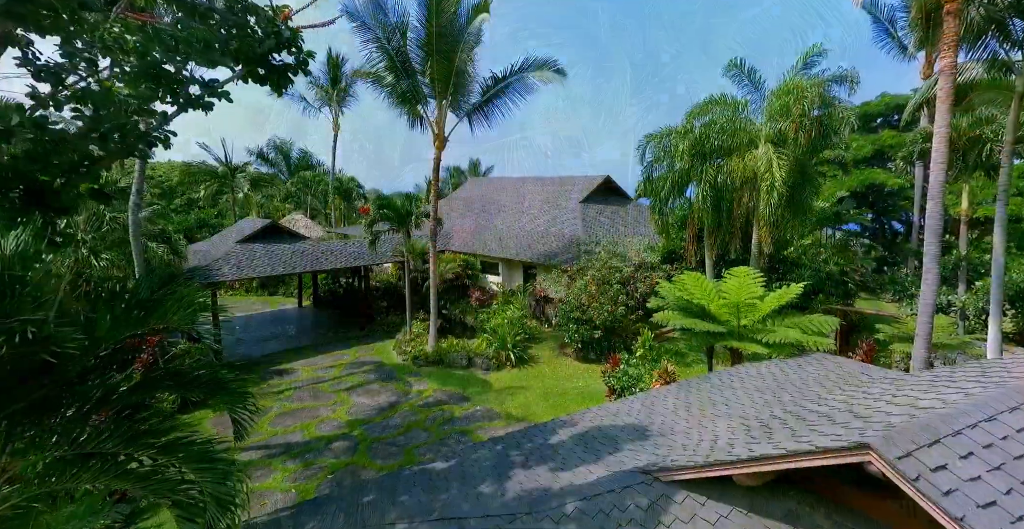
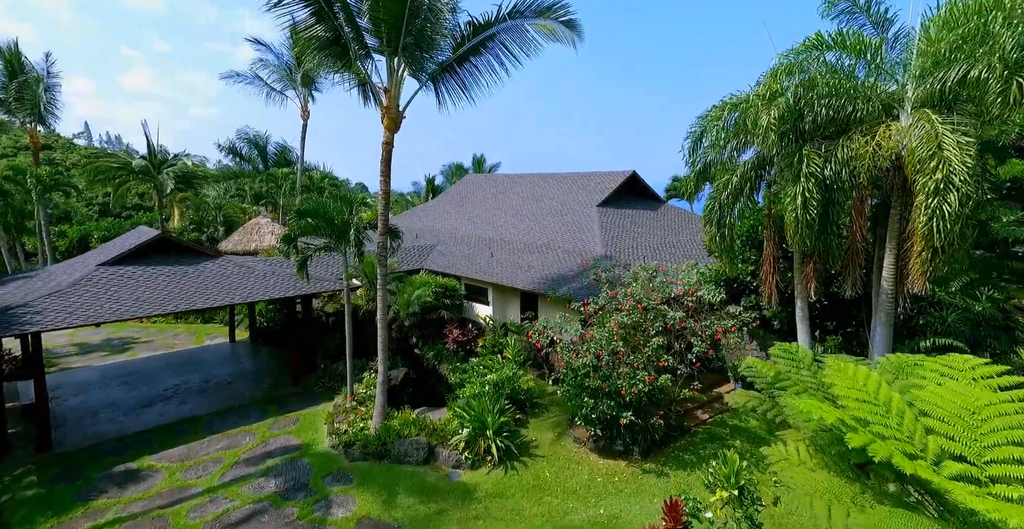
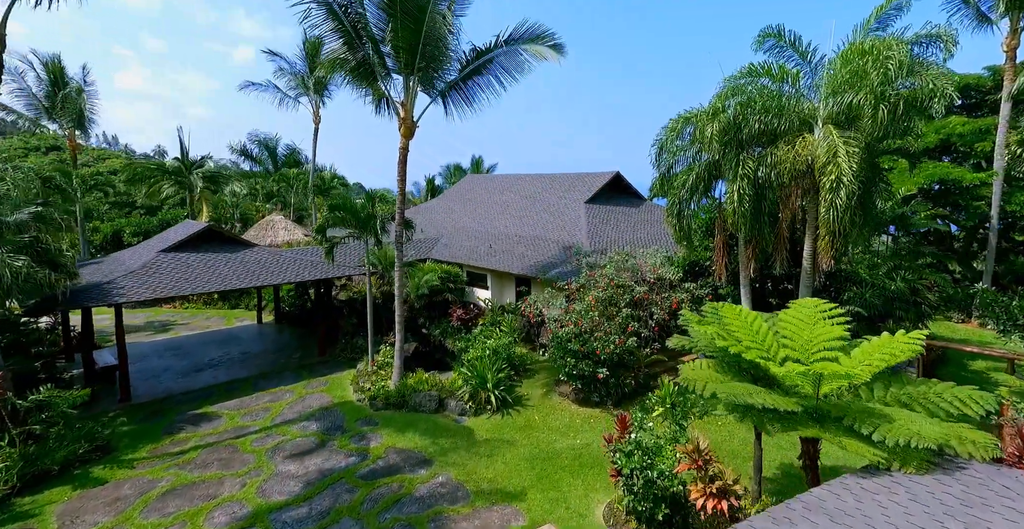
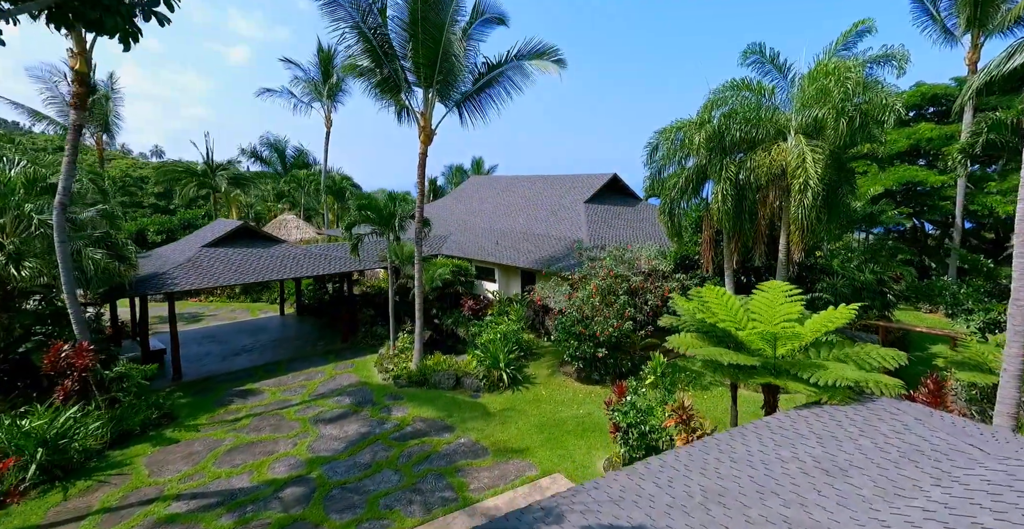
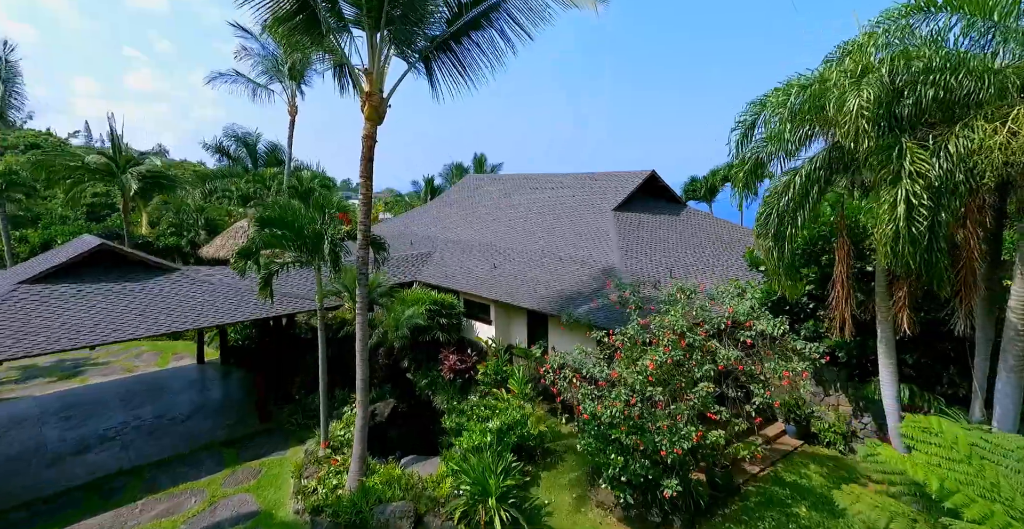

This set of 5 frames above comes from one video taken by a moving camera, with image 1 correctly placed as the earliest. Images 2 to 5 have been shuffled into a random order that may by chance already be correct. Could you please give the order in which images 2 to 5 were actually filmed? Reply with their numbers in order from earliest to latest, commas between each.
4, 3, 2, 5
